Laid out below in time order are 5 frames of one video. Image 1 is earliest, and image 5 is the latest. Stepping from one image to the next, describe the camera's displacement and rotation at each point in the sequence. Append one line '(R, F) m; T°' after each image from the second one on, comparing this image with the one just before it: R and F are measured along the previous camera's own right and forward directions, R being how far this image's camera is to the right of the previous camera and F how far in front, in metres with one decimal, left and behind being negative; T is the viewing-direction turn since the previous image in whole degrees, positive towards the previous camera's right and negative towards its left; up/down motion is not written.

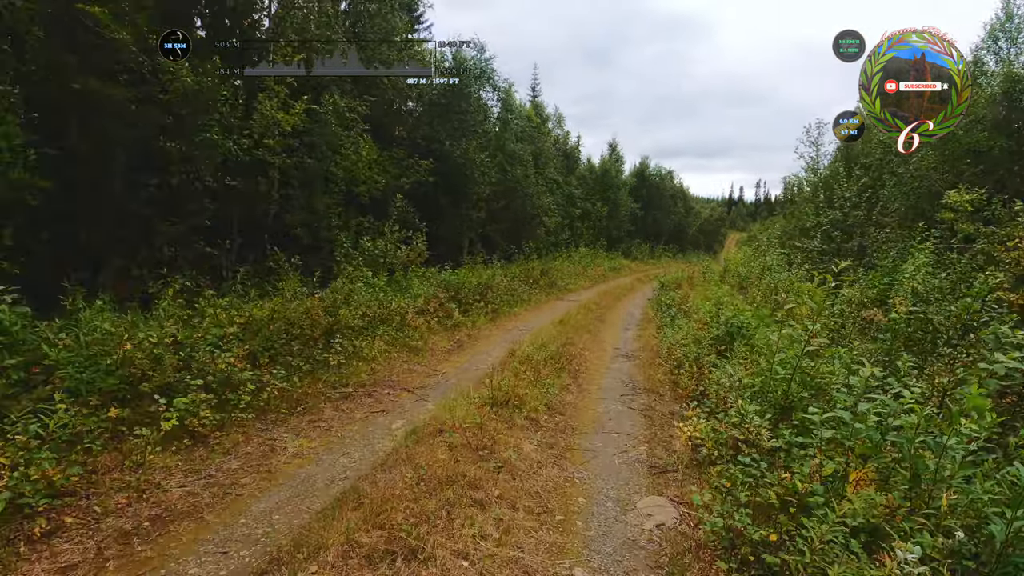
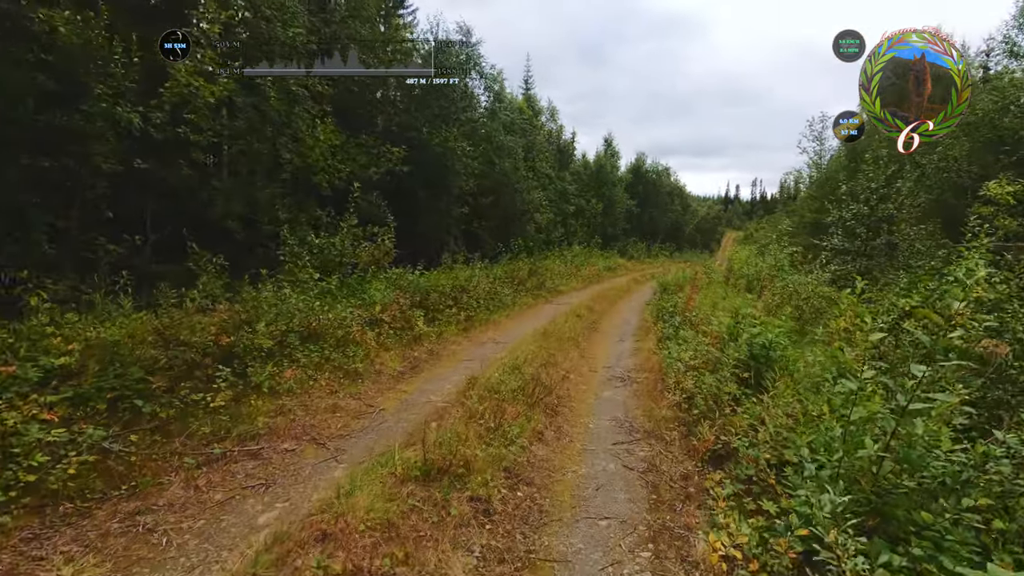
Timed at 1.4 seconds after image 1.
(+0.4, +1.8) m; 0°
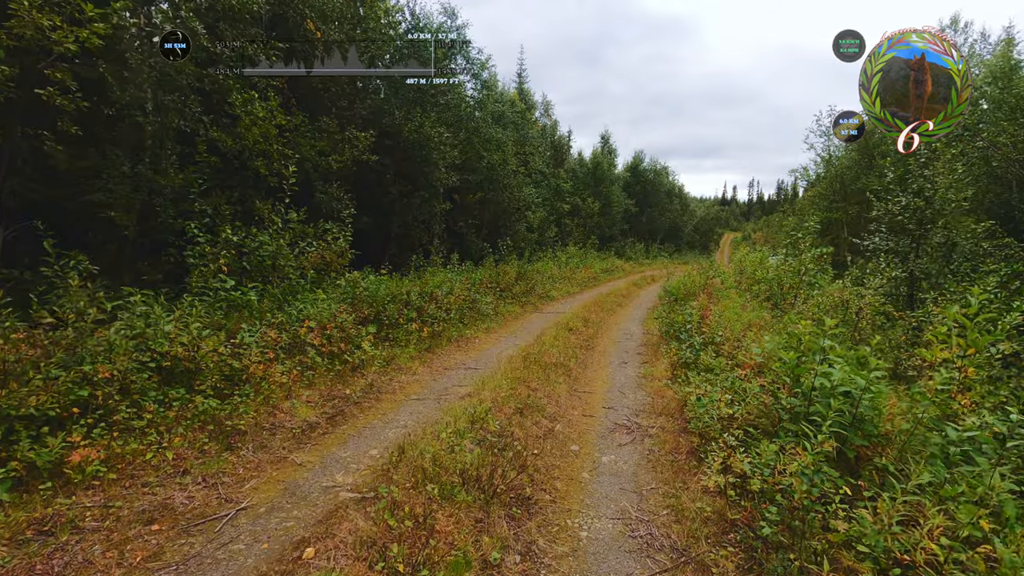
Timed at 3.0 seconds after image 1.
(+0.4, +2.2) m; 0°
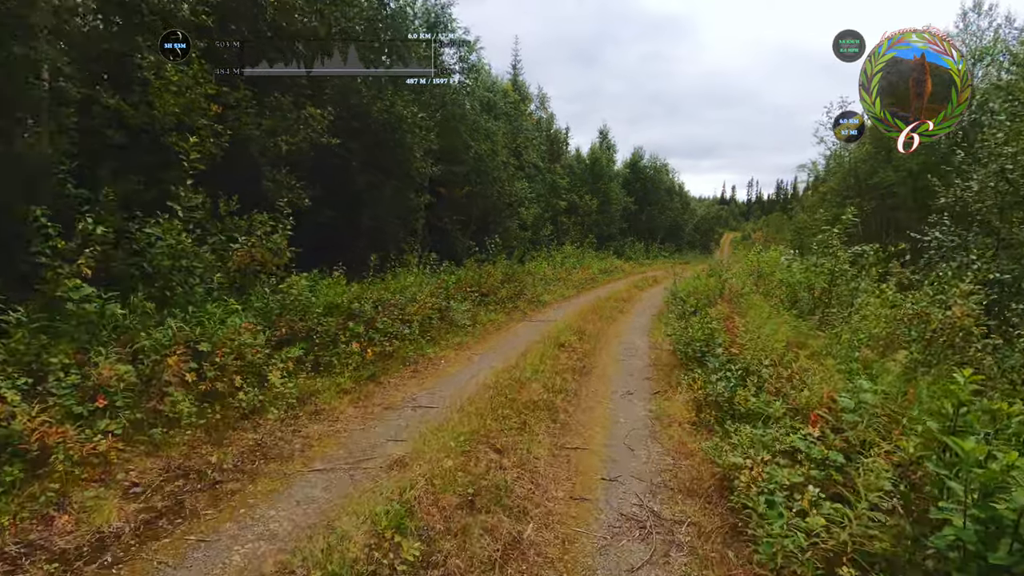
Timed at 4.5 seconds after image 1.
(+0.4, +2.1) m; 0°
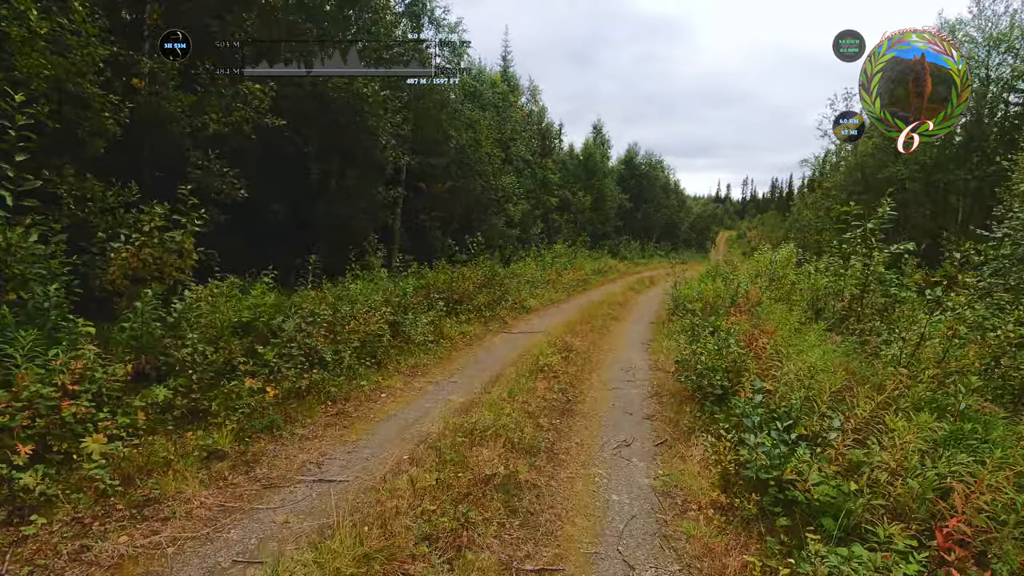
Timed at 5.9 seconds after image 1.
(+0.4, +1.8) m; +1°
